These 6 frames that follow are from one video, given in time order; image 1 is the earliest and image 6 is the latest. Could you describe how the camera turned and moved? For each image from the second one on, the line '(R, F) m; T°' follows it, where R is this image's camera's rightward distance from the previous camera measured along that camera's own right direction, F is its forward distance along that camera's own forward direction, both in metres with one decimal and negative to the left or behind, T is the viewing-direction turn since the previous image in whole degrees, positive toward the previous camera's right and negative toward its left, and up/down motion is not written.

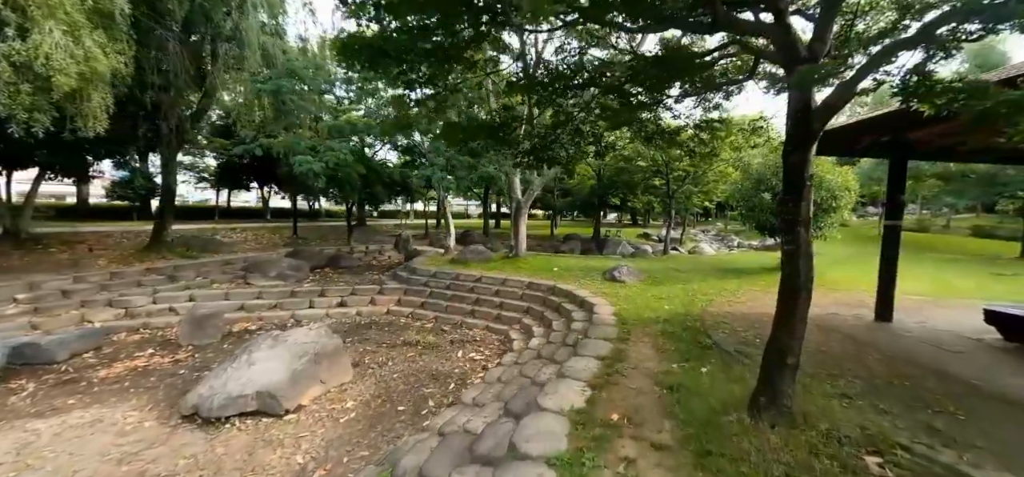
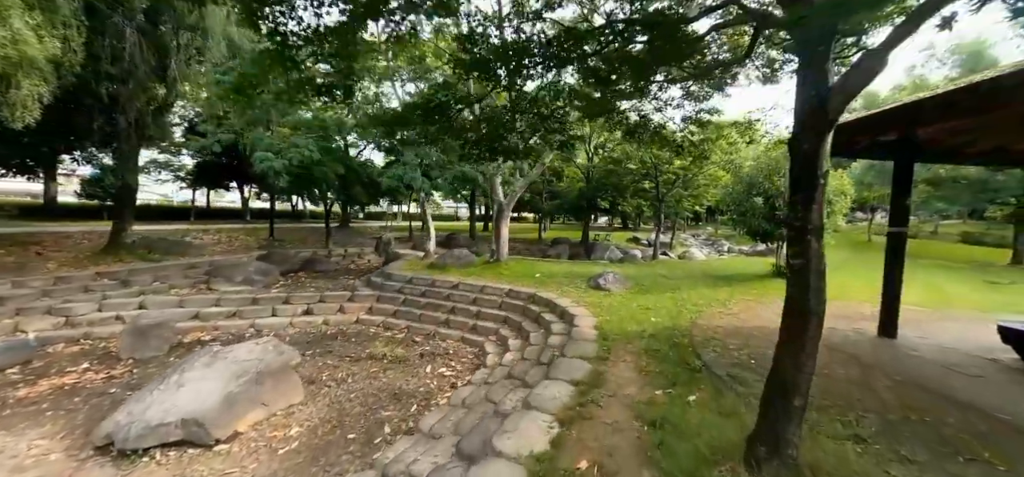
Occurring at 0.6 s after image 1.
(+0.2, +0.5) m; +1°
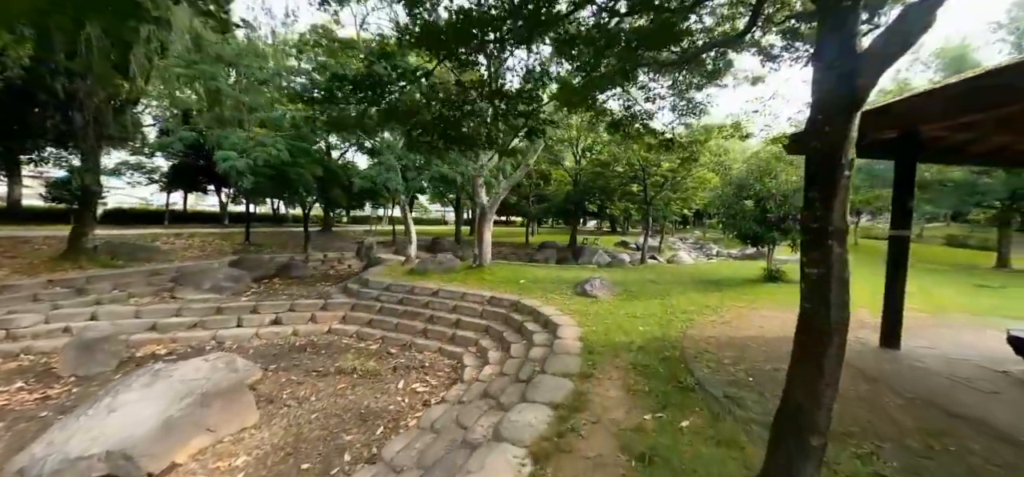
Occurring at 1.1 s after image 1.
(+0.1, +0.3) m; +1°
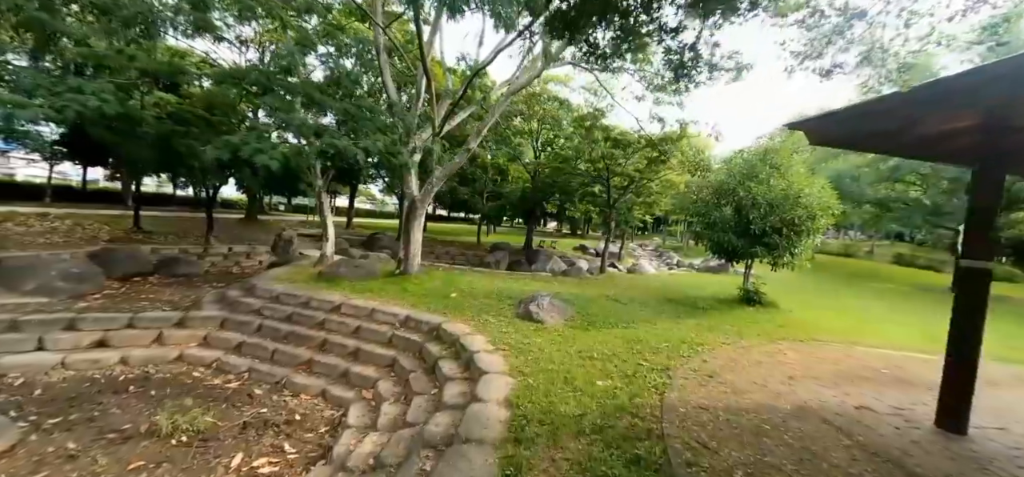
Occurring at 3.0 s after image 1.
(+0.4, +1.5) m; +5°
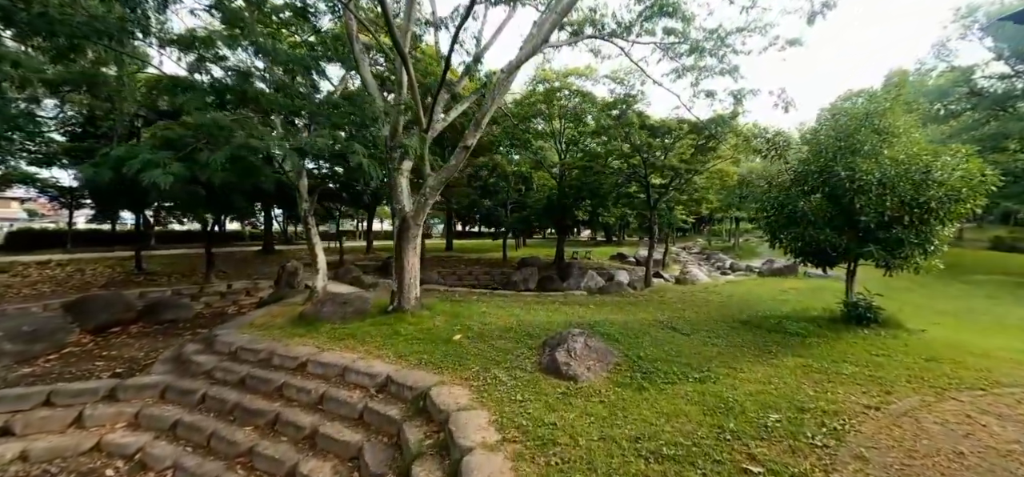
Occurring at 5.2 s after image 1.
(+0.2, +1.4) m; -5°
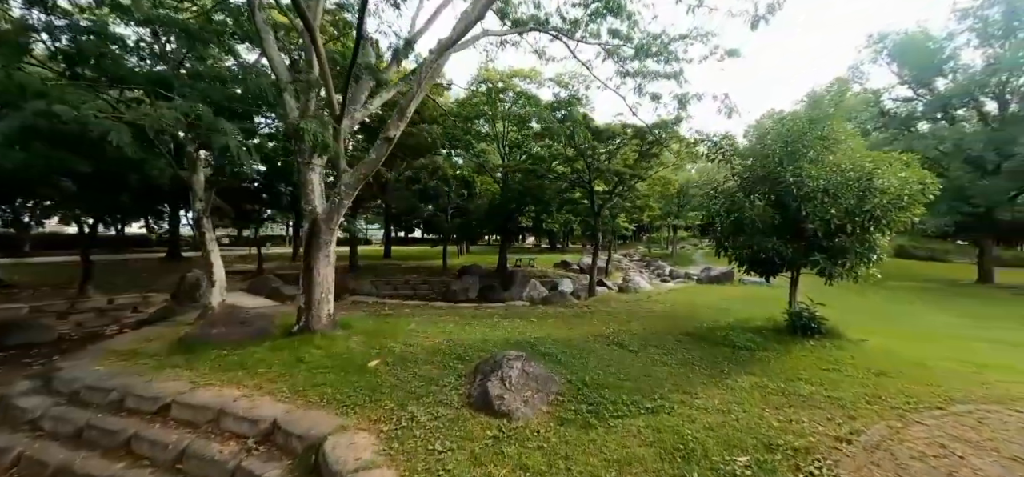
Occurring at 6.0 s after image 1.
(+0.2, +0.6) m; +7°
